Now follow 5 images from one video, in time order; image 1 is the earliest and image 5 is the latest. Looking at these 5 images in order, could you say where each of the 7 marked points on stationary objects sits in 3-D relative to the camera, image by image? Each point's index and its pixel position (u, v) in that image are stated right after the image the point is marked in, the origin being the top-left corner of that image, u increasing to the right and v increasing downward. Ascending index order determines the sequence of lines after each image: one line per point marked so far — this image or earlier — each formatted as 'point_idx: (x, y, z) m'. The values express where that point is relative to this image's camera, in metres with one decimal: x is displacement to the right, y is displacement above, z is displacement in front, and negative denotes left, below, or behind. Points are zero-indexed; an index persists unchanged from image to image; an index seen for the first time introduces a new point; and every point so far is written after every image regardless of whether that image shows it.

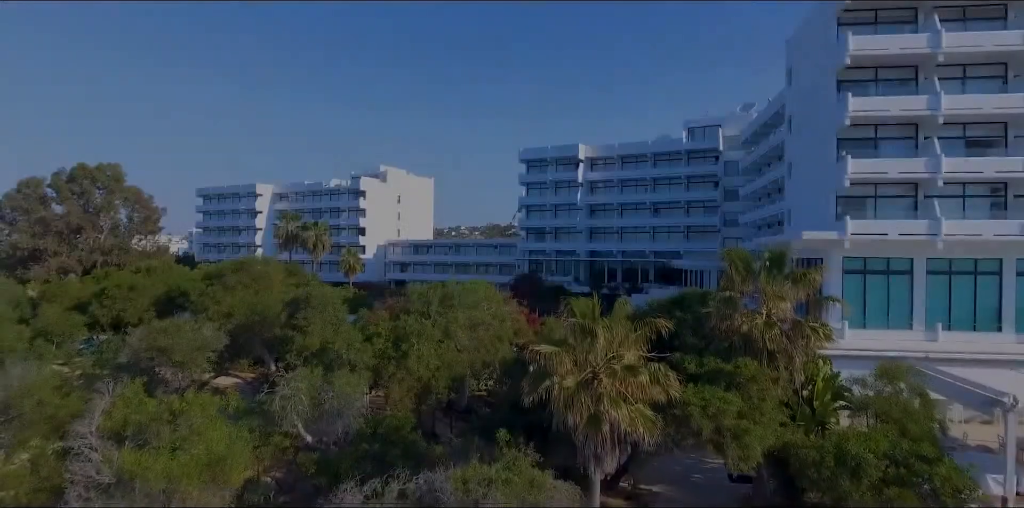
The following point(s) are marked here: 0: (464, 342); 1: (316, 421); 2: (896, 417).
0: (-1.3, -2.4, +16.0) m
1: (-4.5, -3.9, +13.7) m
2: (+8.9, -3.8, +13.6) m
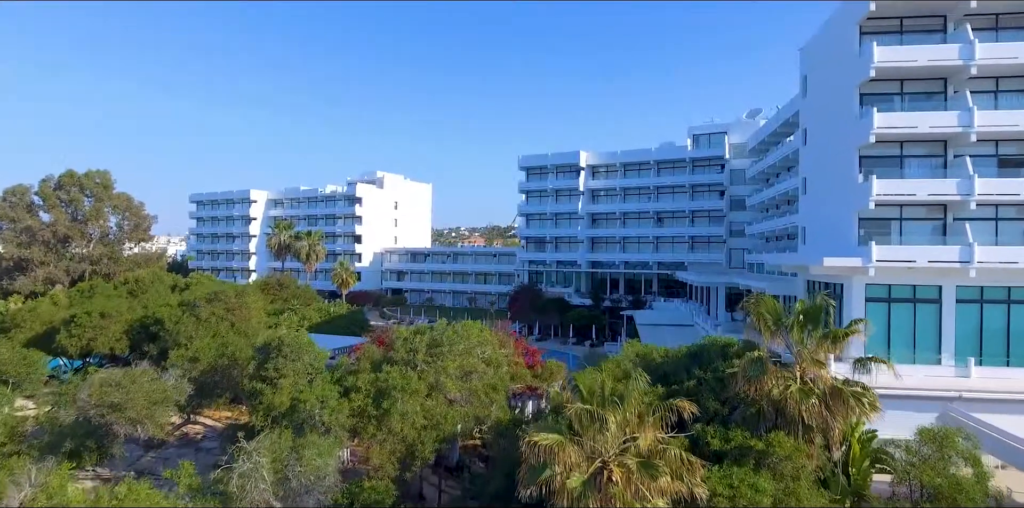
0: (-1.4, -3.4, +14.3) m
1: (-4.6, -4.9, +12.0) m
2: (+8.8, -4.8, +11.9) m
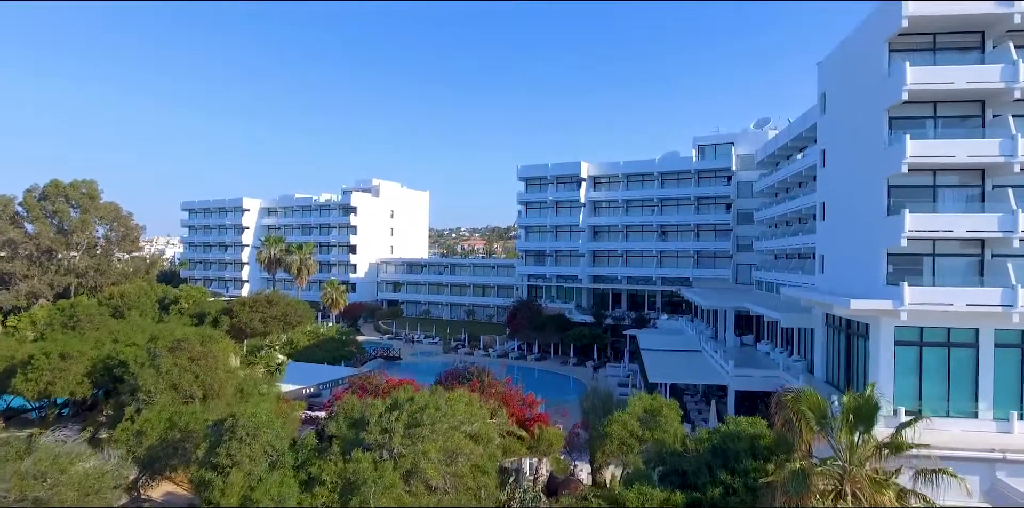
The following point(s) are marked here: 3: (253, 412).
0: (-1.6, -4.8, +12.3) m
1: (-4.8, -6.3, +10.0) m
2: (+8.6, -6.2, +9.9) m
3: (-5.6, -3.4, +12.8) m
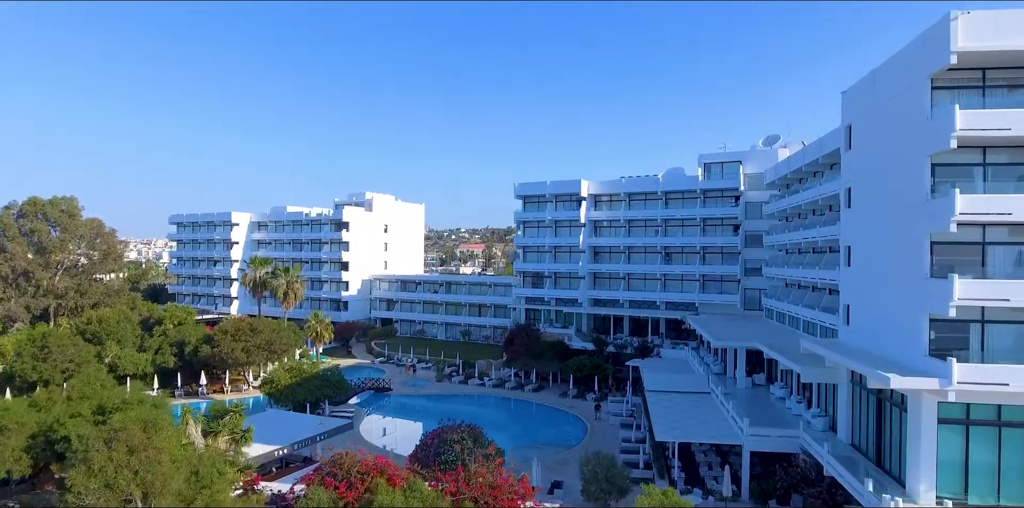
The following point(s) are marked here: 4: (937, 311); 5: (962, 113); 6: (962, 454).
0: (-1.9, -6.8, +9.8) m
1: (-5.1, -8.4, +7.5) m
2: (+8.3, -8.2, +7.4) m
3: (-5.9, -5.5, +10.3) m
4: (+12.7, -1.6, +17.7) m
5: (+12.9, +4.1, +16.9) m
6: (+13.7, -6.1, +18.0) m
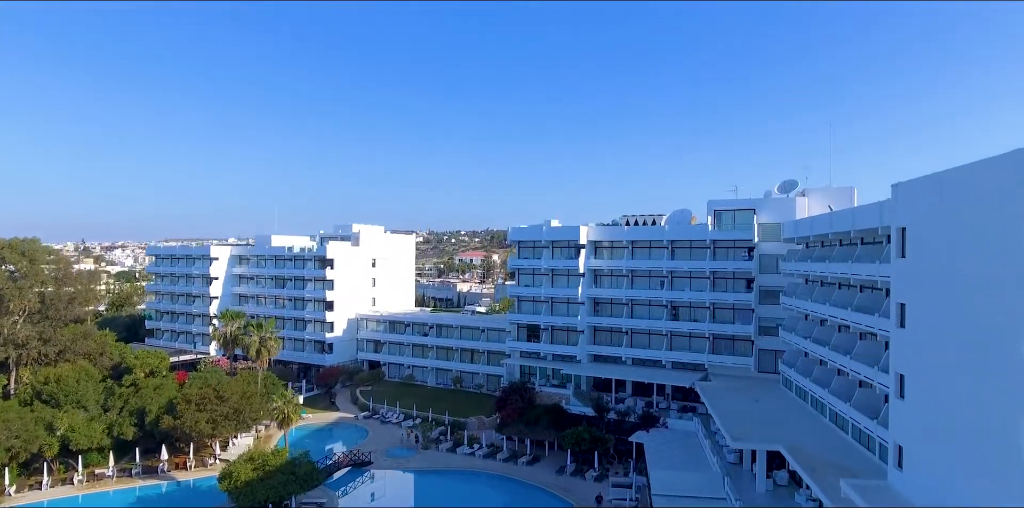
0: (-2.5, -11.3, +5.6) m
1: (-5.7, -12.8, +3.3) m
2: (+7.6, -12.7, +3.1) m
3: (-6.6, -10.0, +6.1) m
4: (+12.1, -6.1, +13.5) m
5: (+12.3, -0.4, +12.7) m
6: (+13.1, -10.5, +13.7) m
